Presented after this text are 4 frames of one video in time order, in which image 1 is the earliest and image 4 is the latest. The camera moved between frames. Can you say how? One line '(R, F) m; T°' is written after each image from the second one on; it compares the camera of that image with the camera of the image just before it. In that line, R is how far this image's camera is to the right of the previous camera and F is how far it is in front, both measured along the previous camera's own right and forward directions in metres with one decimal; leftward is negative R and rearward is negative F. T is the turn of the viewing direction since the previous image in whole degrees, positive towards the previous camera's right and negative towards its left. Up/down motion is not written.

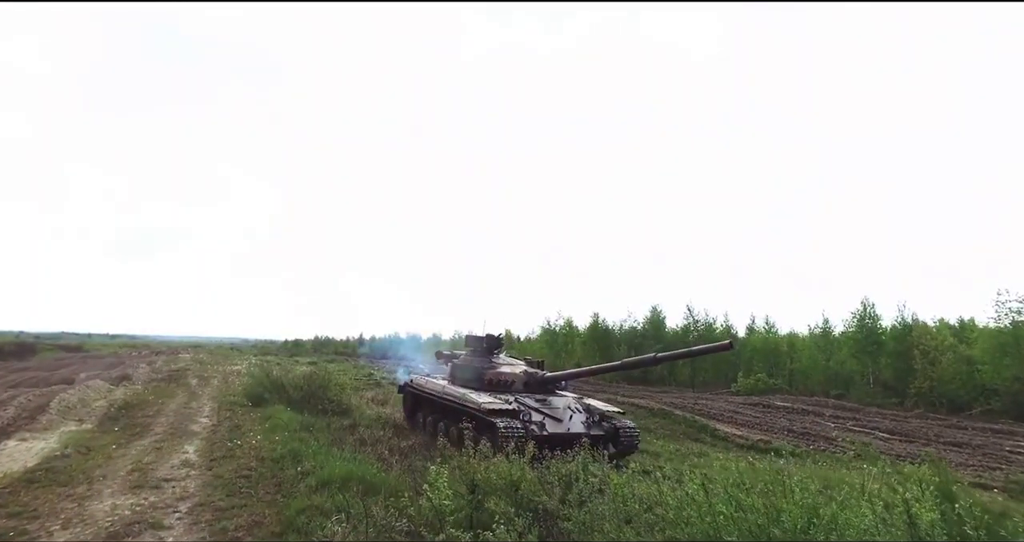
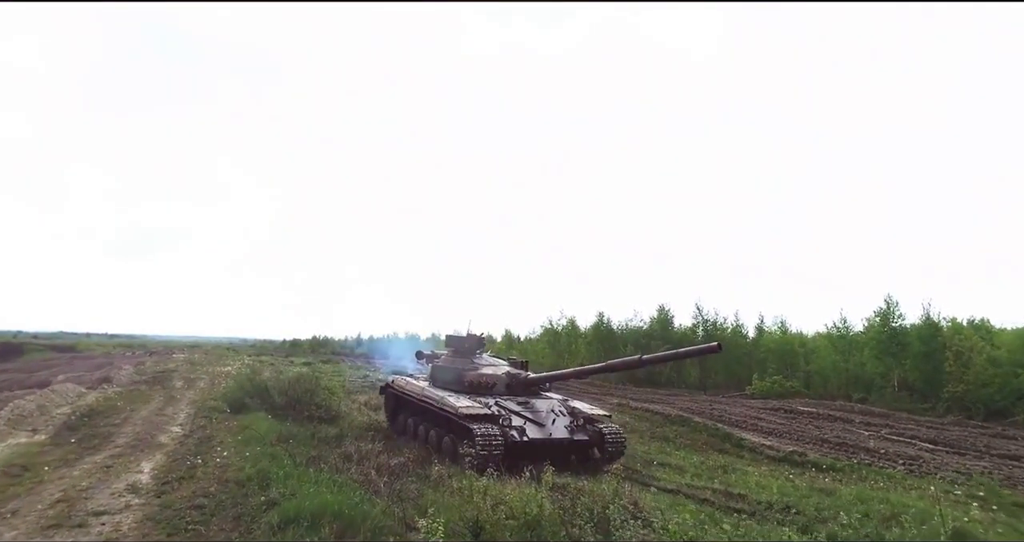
(-0.1, +1.7) m; 0°
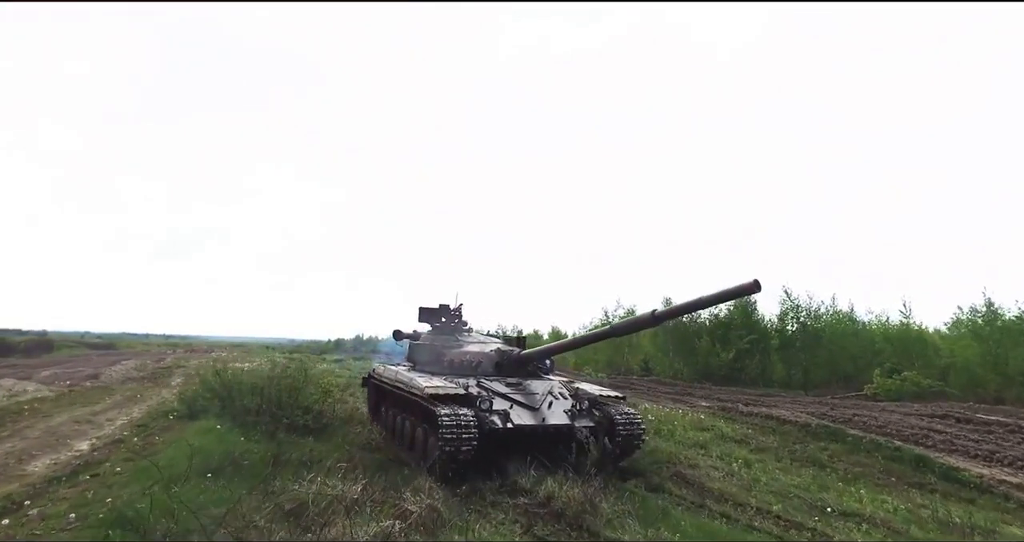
(-0.4, +5.7) m; -4°
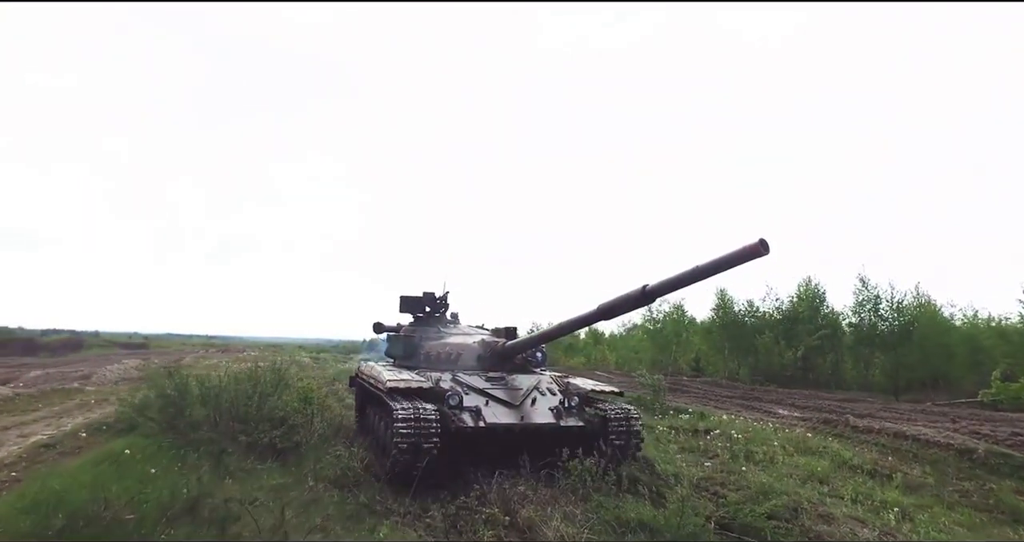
(0.0, +3.6) m; -3°
